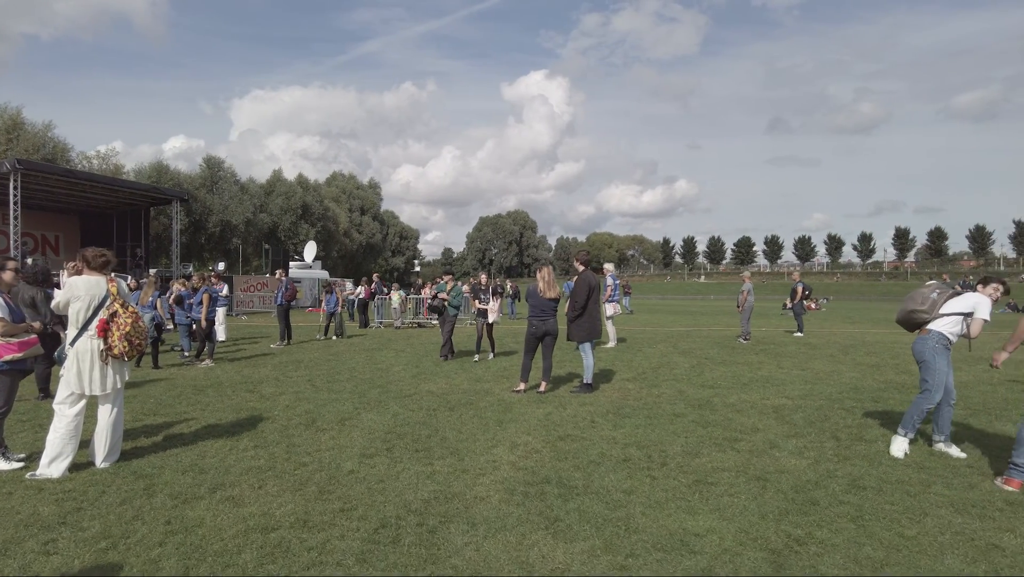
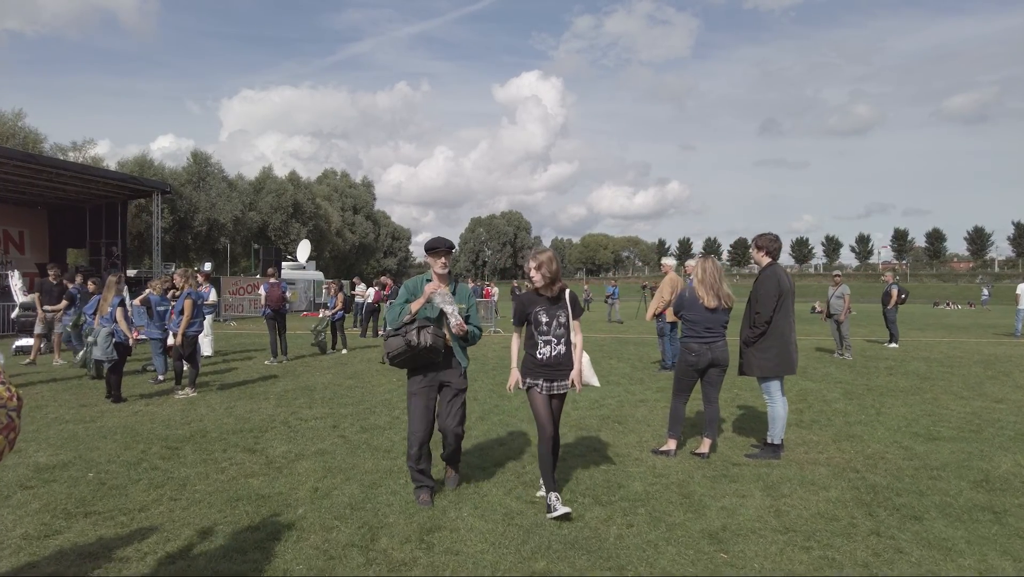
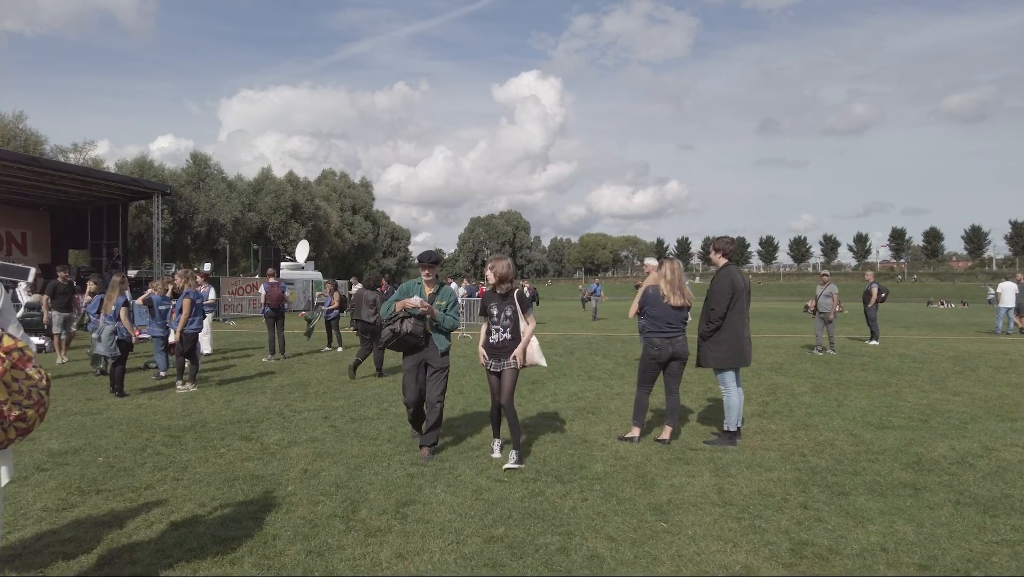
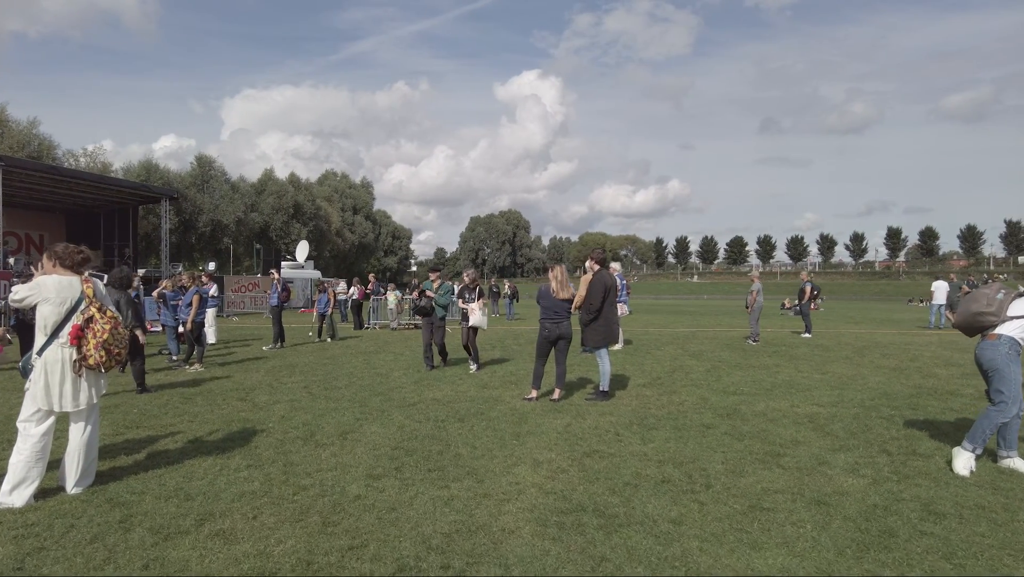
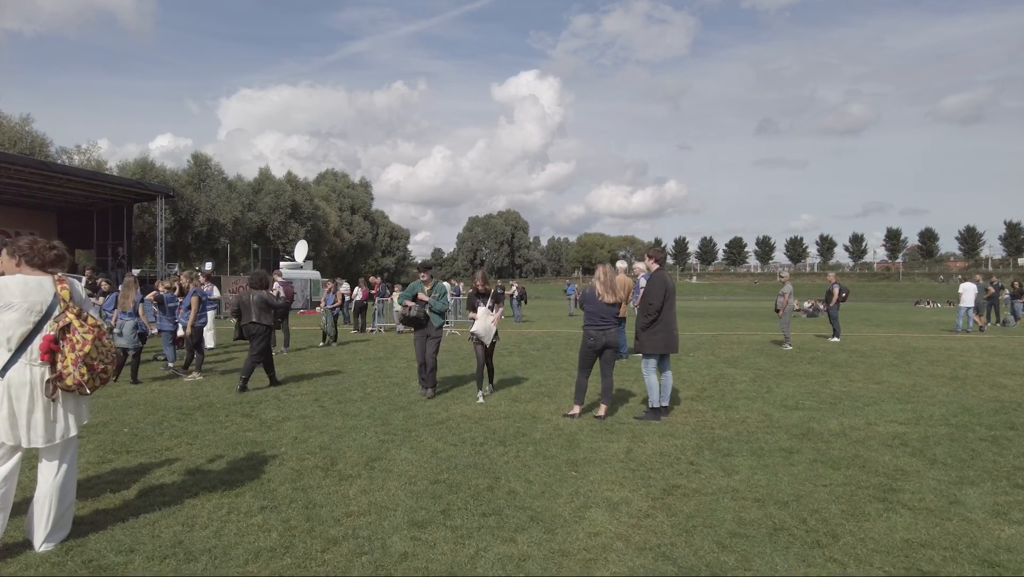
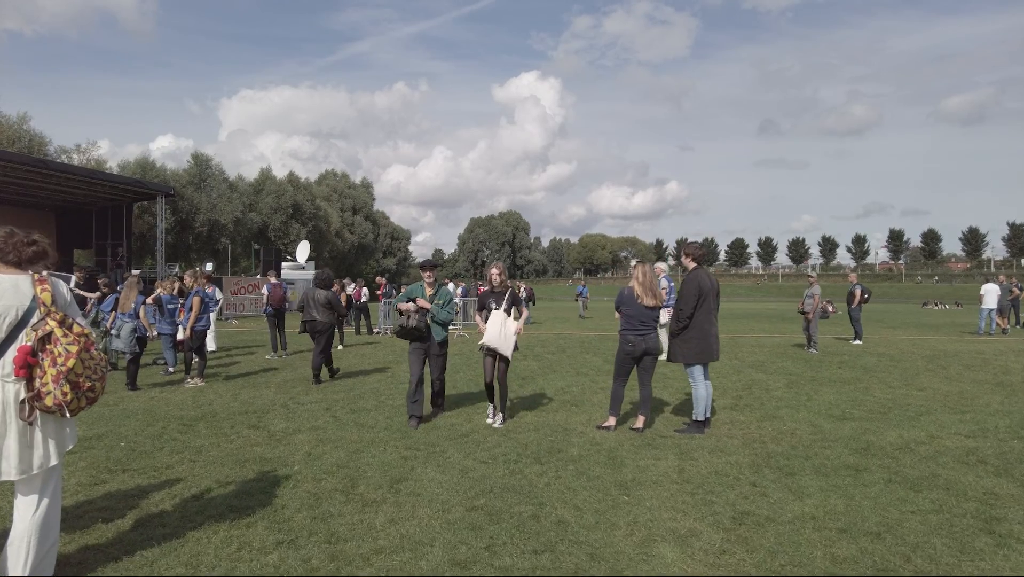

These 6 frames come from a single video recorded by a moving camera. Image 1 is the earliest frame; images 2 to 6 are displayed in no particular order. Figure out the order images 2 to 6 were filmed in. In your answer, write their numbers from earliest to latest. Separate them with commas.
4, 5, 6, 3, 2
